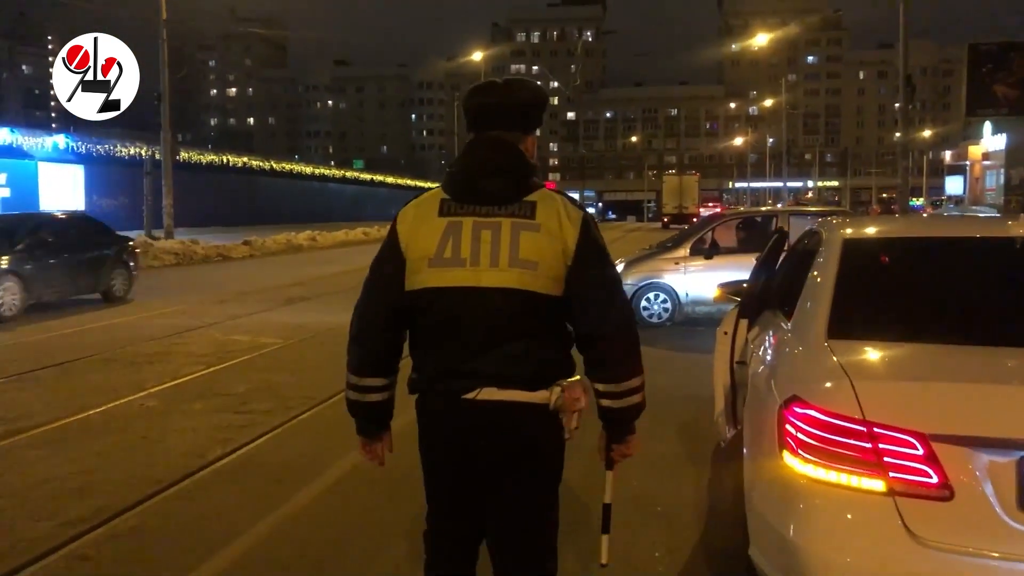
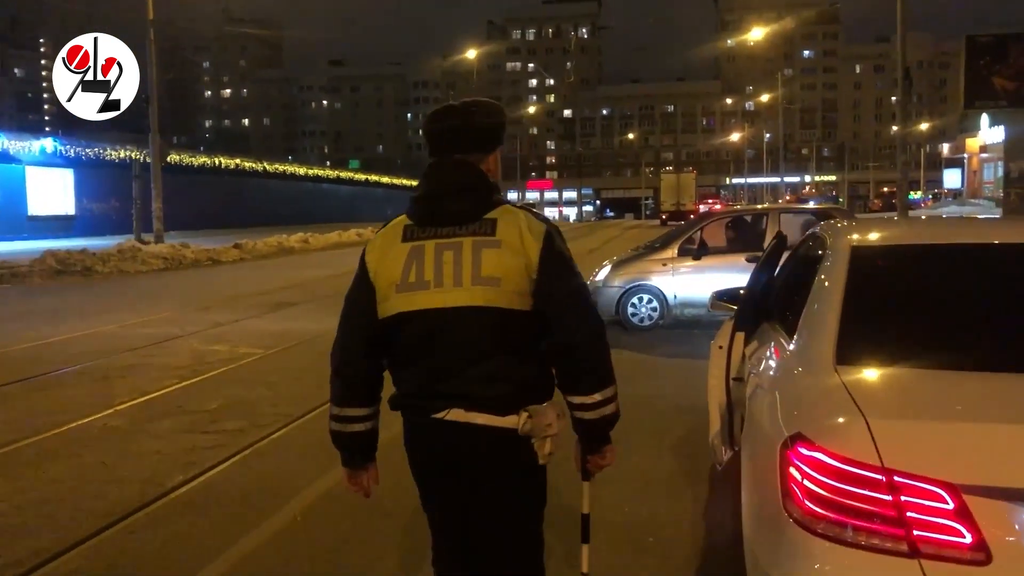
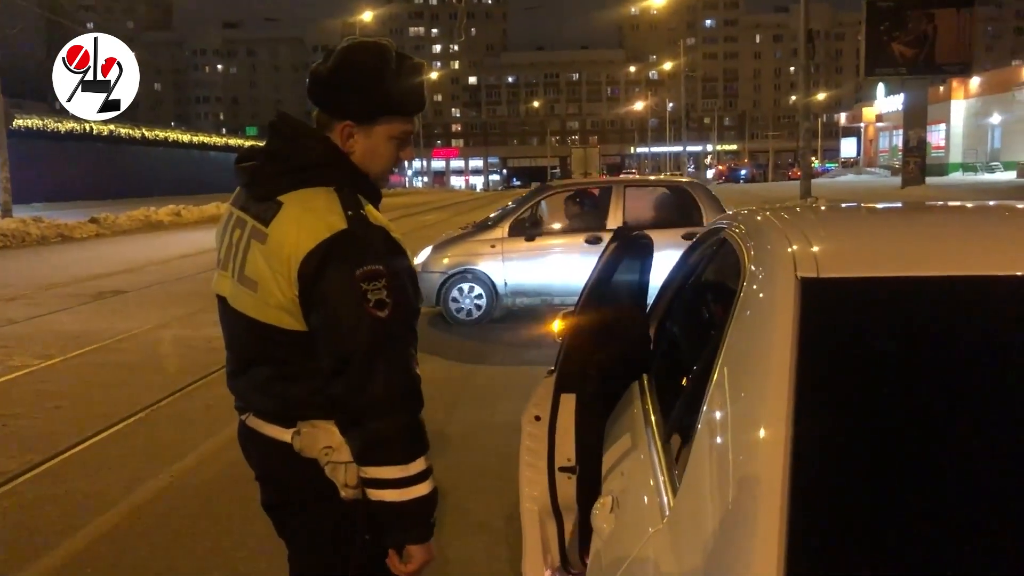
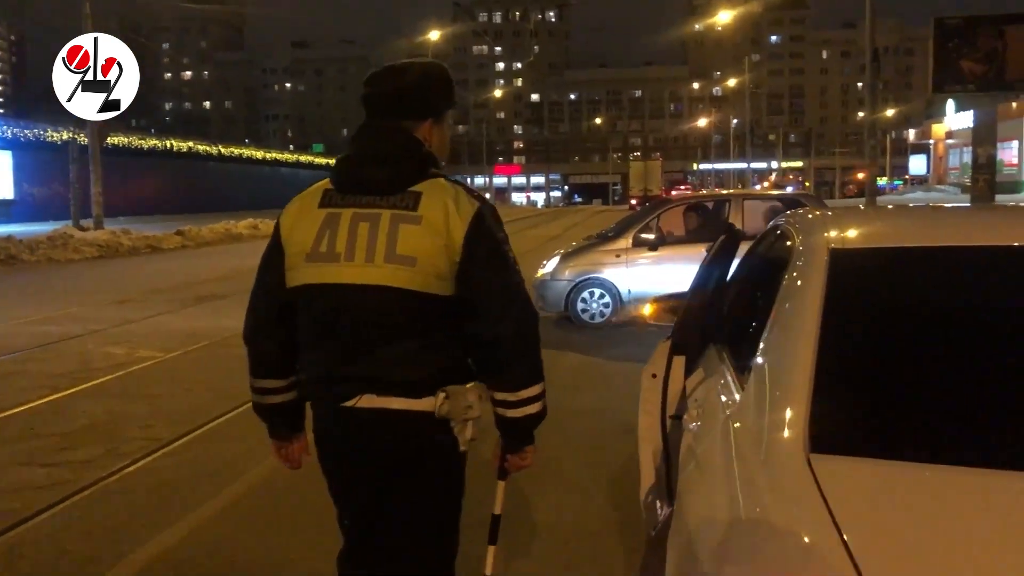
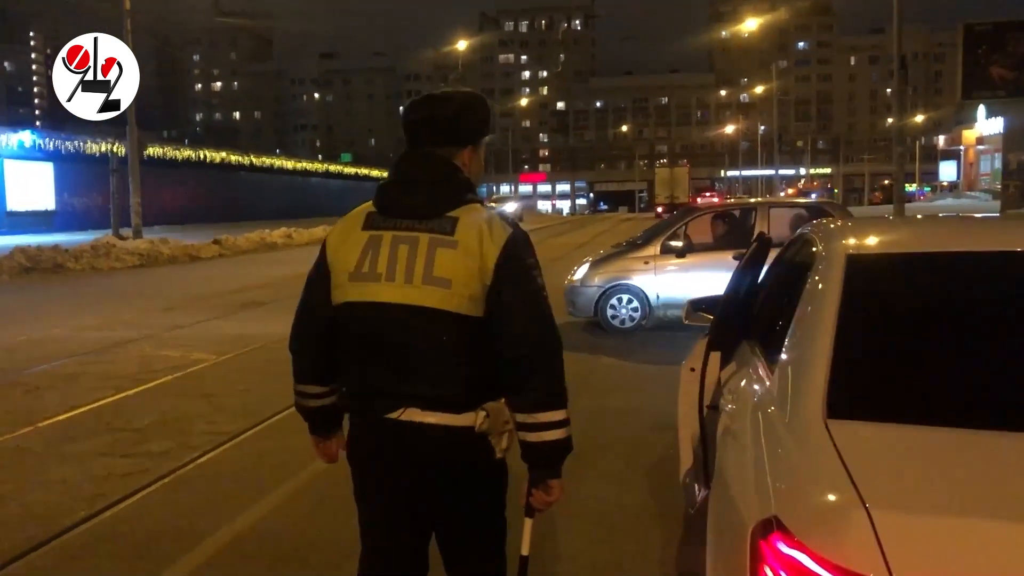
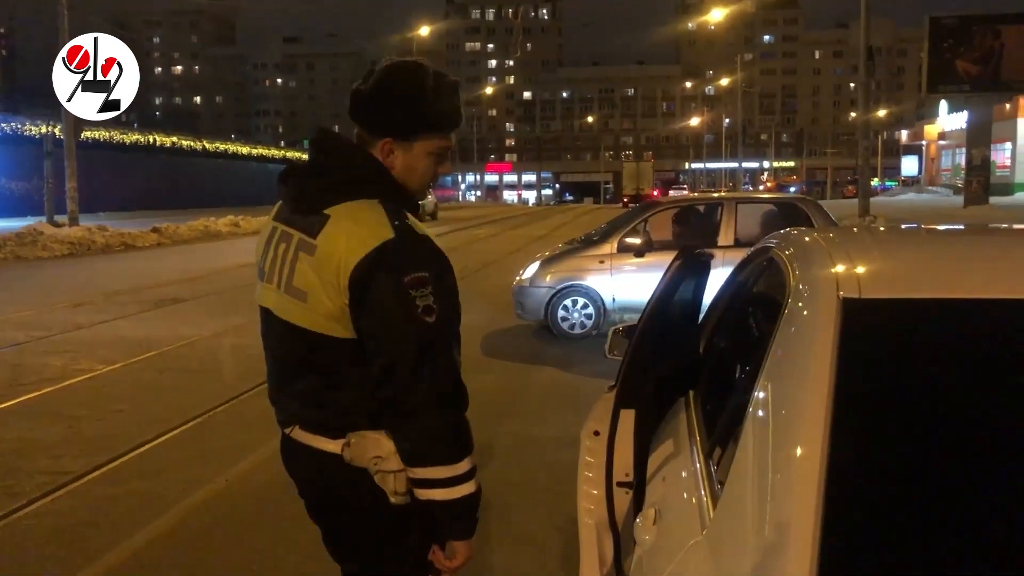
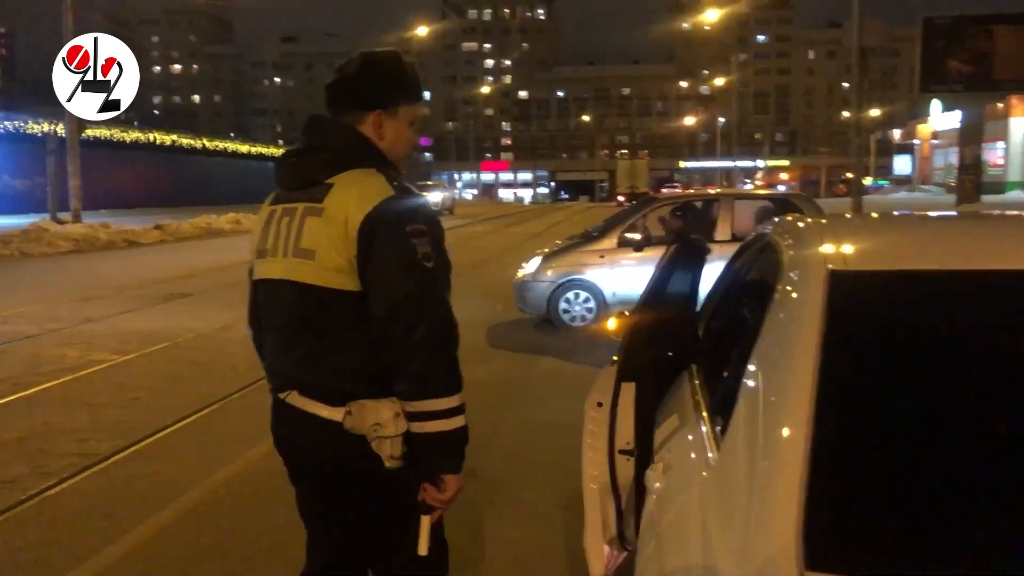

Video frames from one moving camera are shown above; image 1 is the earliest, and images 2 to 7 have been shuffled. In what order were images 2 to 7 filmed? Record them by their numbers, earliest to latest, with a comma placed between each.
2, 5, 4, 7, 6, 3
